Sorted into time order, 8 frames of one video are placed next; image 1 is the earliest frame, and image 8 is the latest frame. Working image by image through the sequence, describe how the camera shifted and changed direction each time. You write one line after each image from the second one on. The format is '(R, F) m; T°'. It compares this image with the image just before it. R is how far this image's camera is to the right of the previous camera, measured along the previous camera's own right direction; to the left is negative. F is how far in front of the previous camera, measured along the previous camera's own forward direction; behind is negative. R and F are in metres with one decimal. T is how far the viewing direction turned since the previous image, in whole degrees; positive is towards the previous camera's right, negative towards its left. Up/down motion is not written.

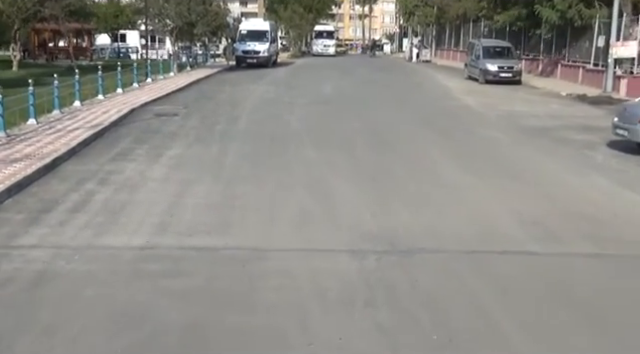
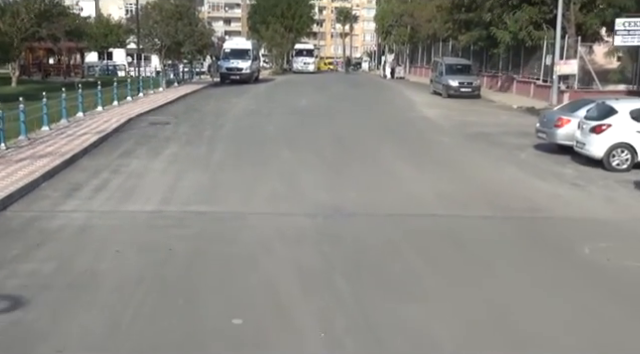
(+0.3, -2.6) m; +1°
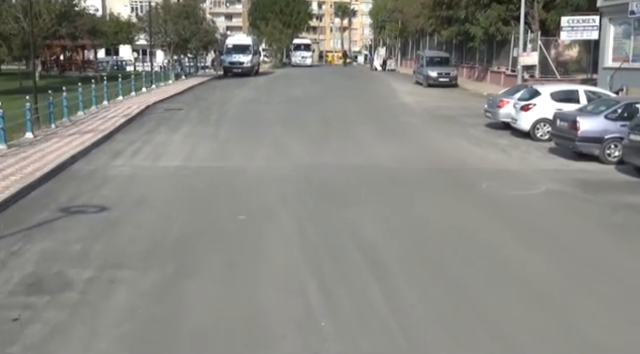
(+0.4, -3.6) m; 0°
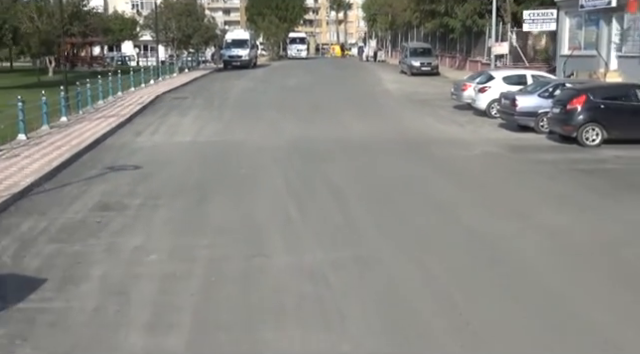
(+0.3, -3.1) m; 0°
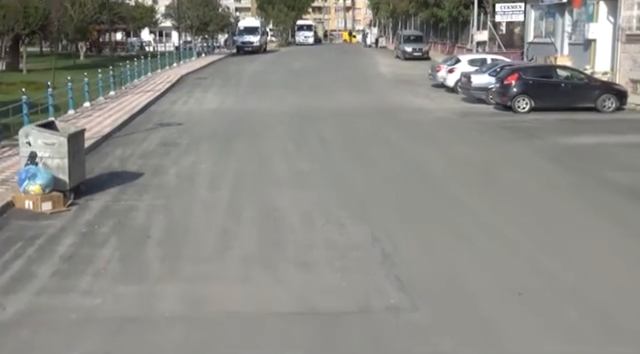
(+0.4, -4.7) m; -1°
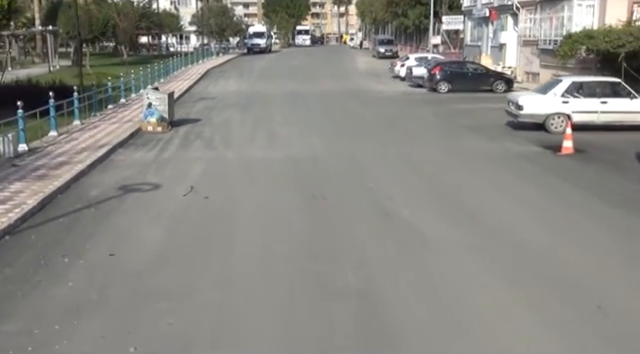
(+0.6, -8.3) m; 0°
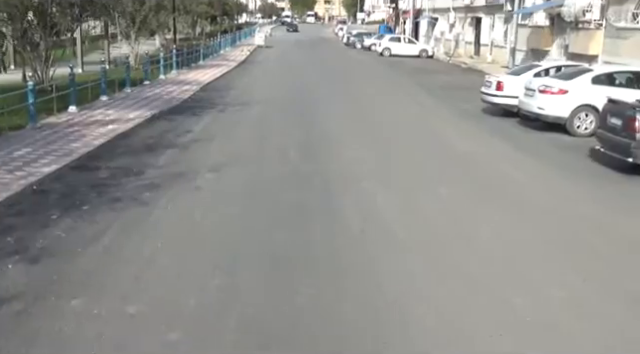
(+0.5, -6.1) m; -1°
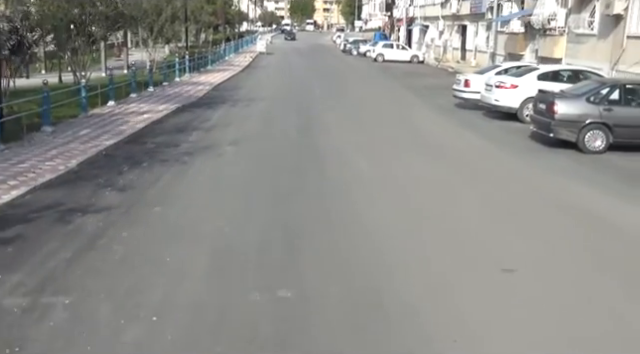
(+0.1, -3.4) m; 0°
